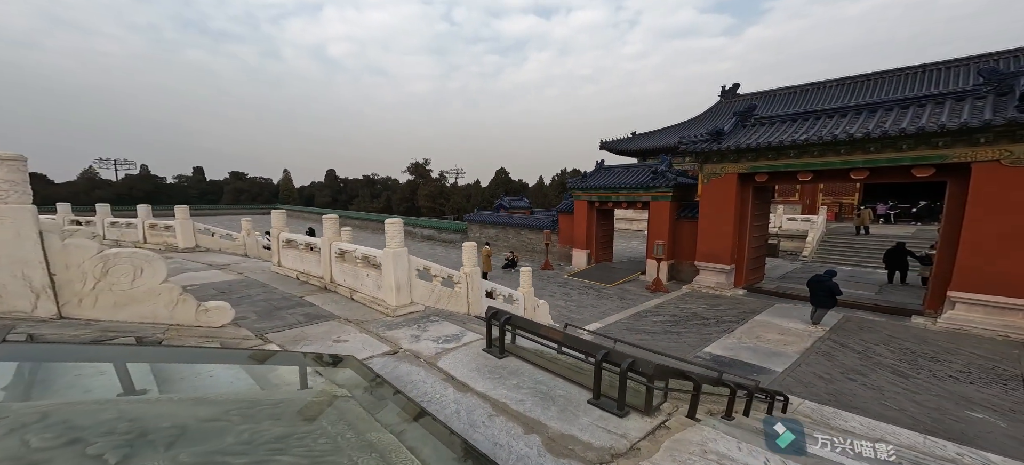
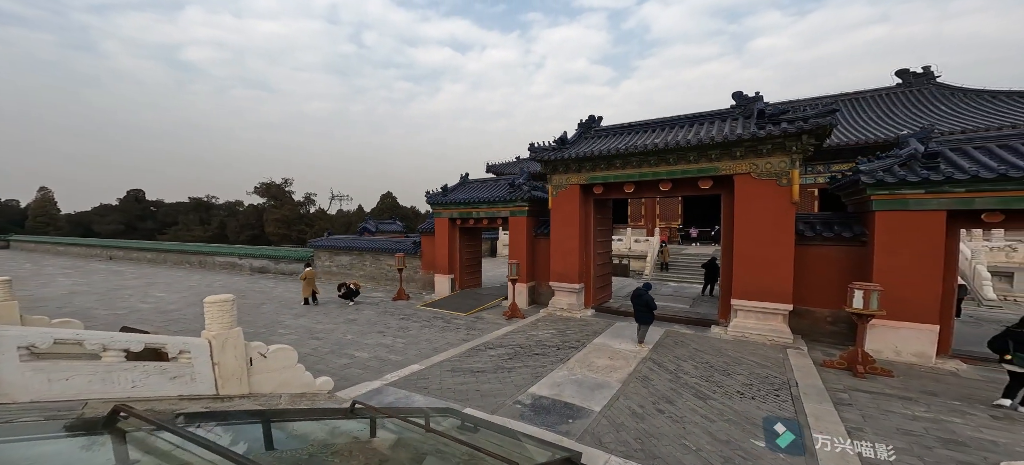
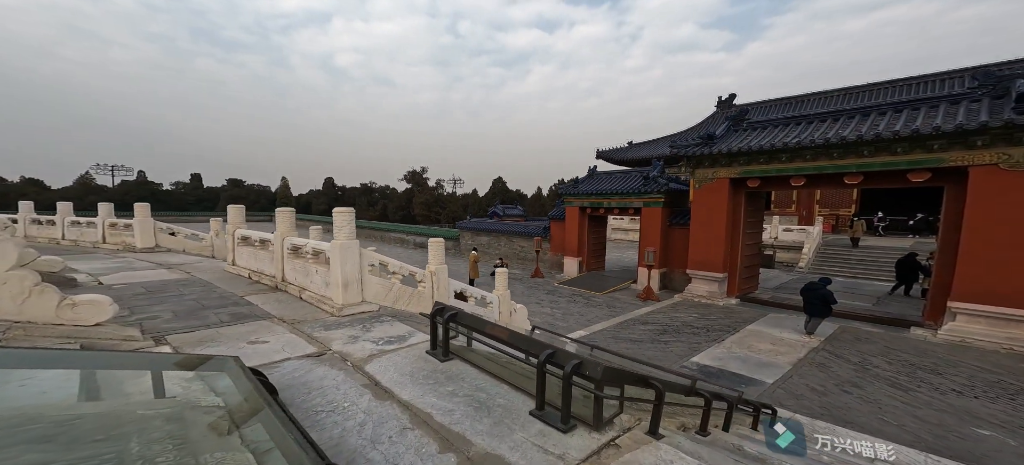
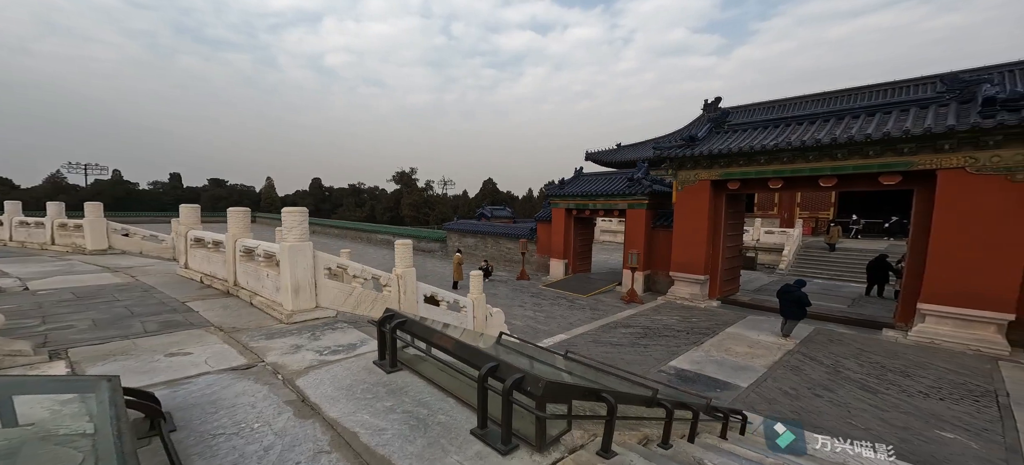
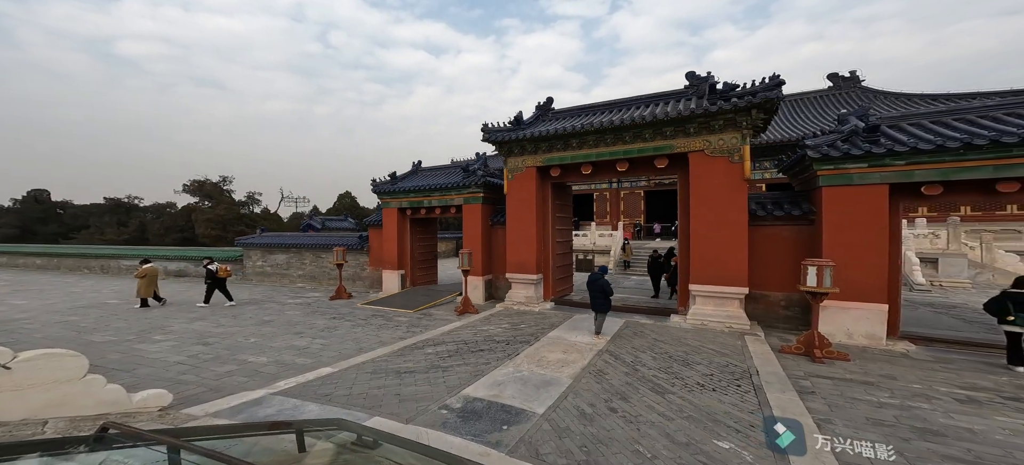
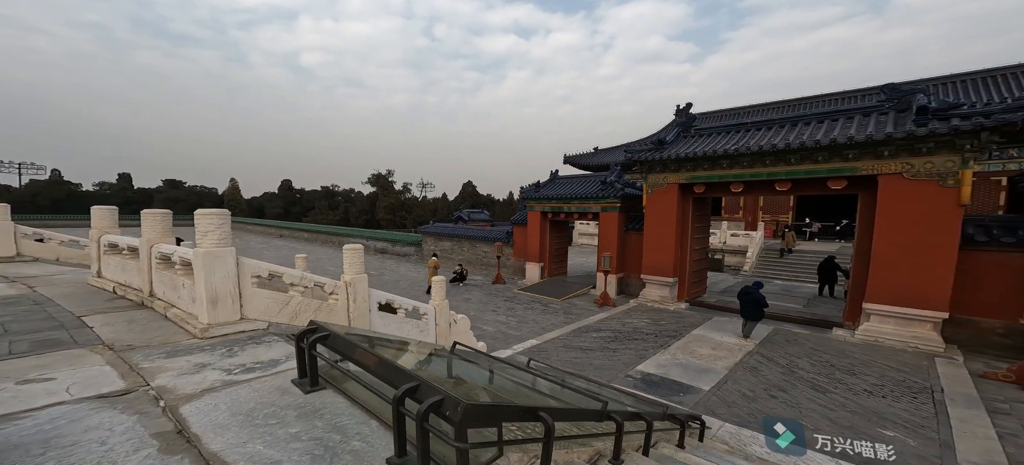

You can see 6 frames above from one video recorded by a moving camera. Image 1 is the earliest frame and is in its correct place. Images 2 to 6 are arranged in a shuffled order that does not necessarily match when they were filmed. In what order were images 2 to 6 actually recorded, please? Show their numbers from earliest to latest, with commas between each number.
3, 4, 6, 2, 5
